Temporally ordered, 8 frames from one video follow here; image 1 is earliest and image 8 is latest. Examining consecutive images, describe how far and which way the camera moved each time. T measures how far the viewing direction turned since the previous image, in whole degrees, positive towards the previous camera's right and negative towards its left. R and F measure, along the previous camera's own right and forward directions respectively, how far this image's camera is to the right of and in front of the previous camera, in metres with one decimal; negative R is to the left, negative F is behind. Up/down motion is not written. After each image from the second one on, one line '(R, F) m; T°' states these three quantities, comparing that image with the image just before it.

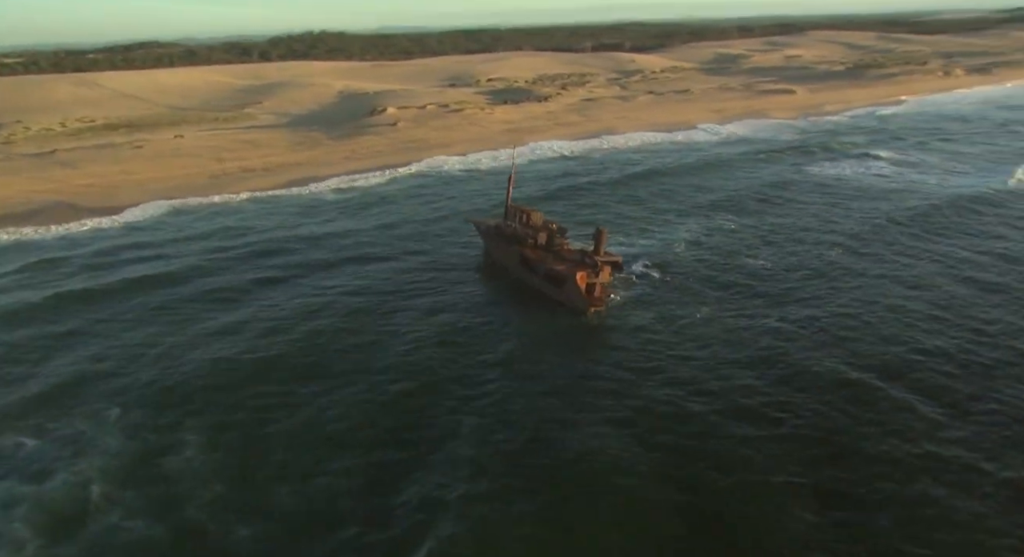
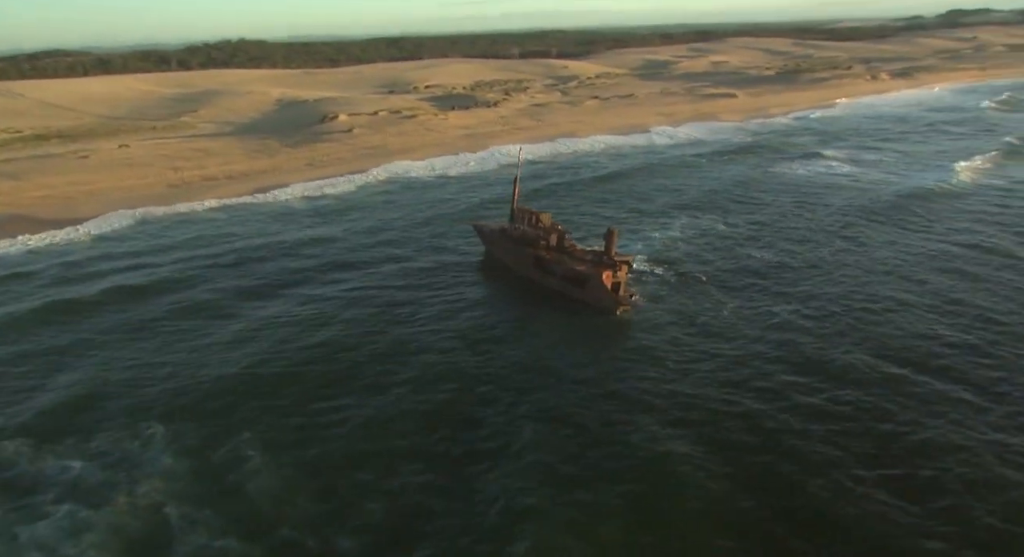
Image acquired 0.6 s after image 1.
(-2.0, +0.4) m; +4°
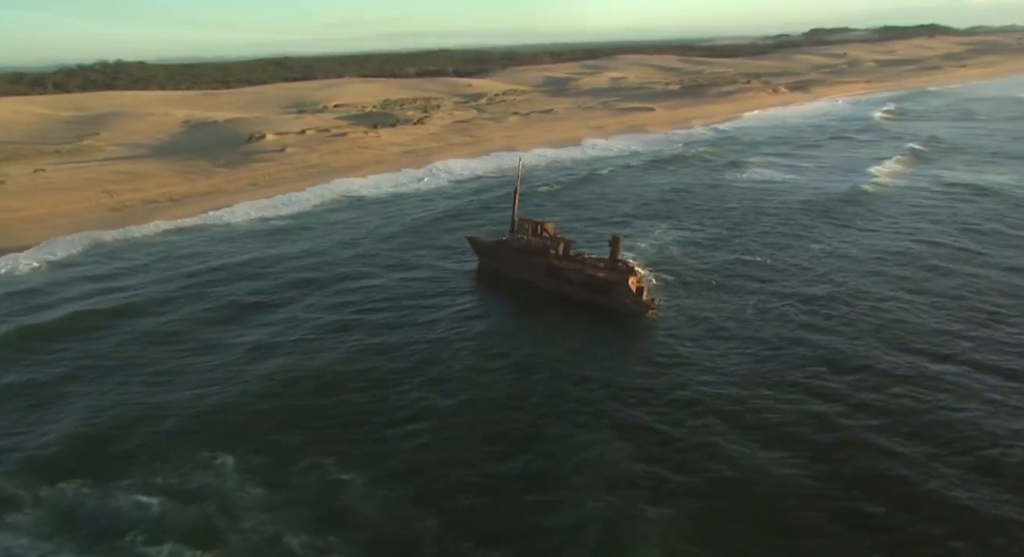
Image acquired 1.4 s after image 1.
(-2.6, +0.4) m; +6°
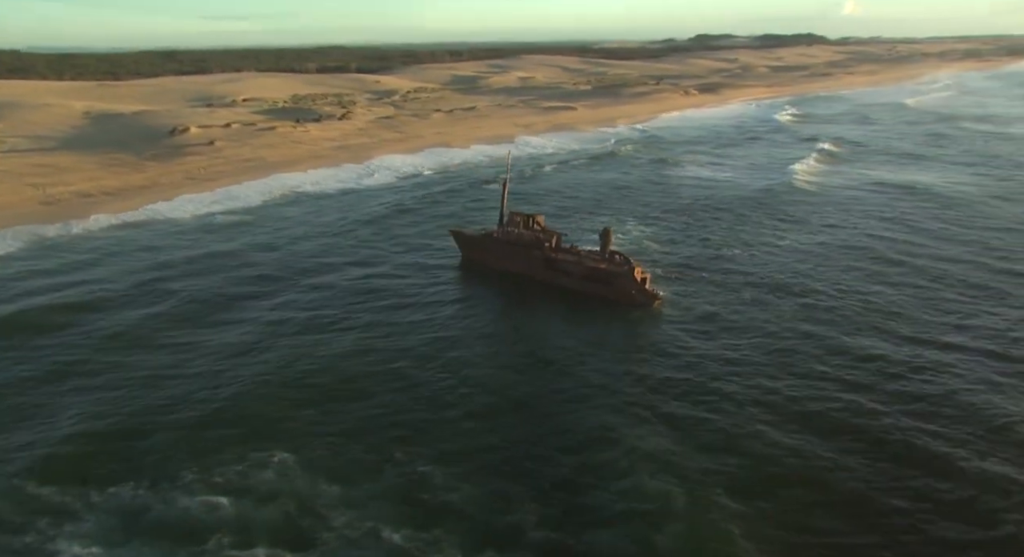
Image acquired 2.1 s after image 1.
(-2.2, +0.2) m; +6°
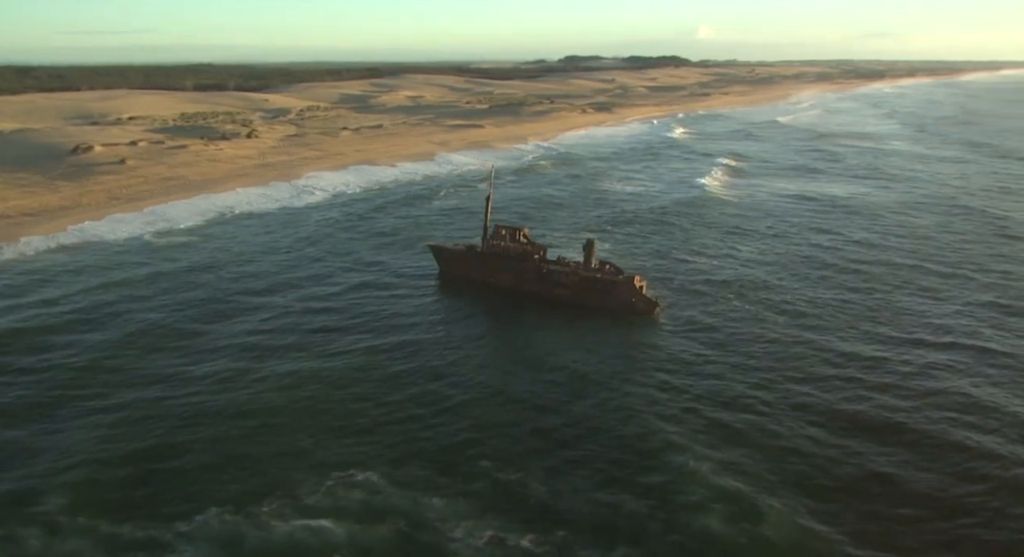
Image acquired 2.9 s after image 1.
(-2.5, +0.1) m; +7°
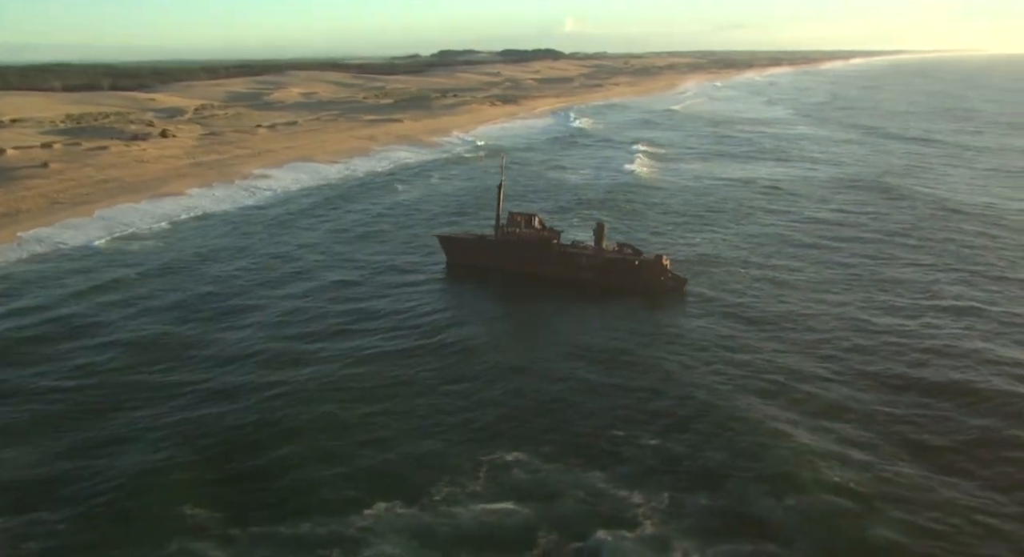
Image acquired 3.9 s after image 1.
(-3.1, 0.0) m; +6°
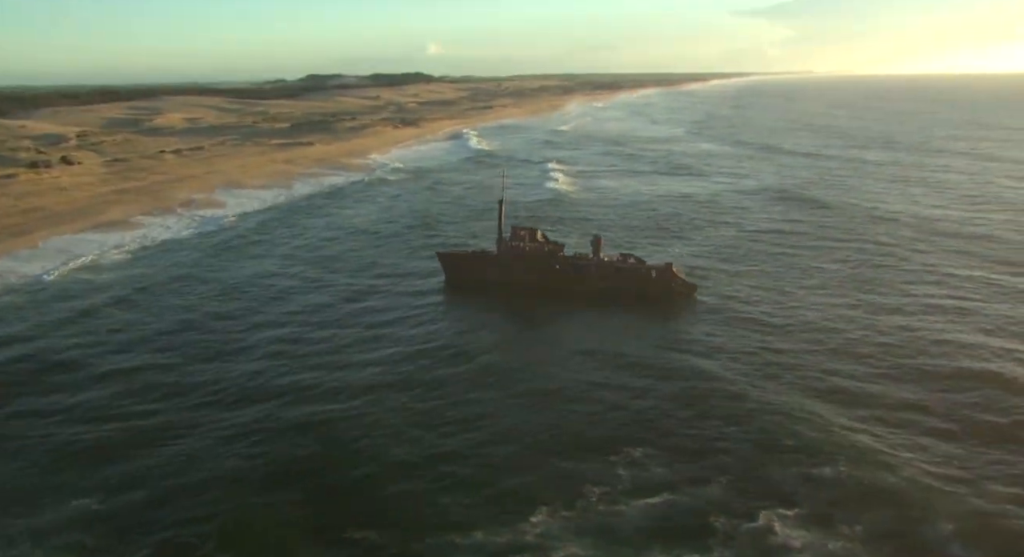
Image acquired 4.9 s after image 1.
(-3.0, -0.1) m; +6°
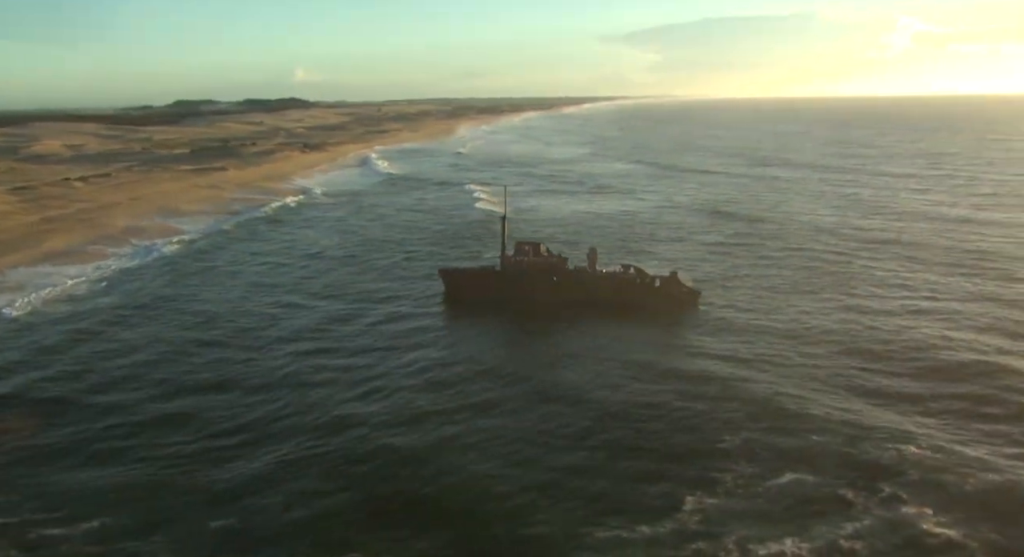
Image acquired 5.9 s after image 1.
(-2.9, -0.4) m; +6°
